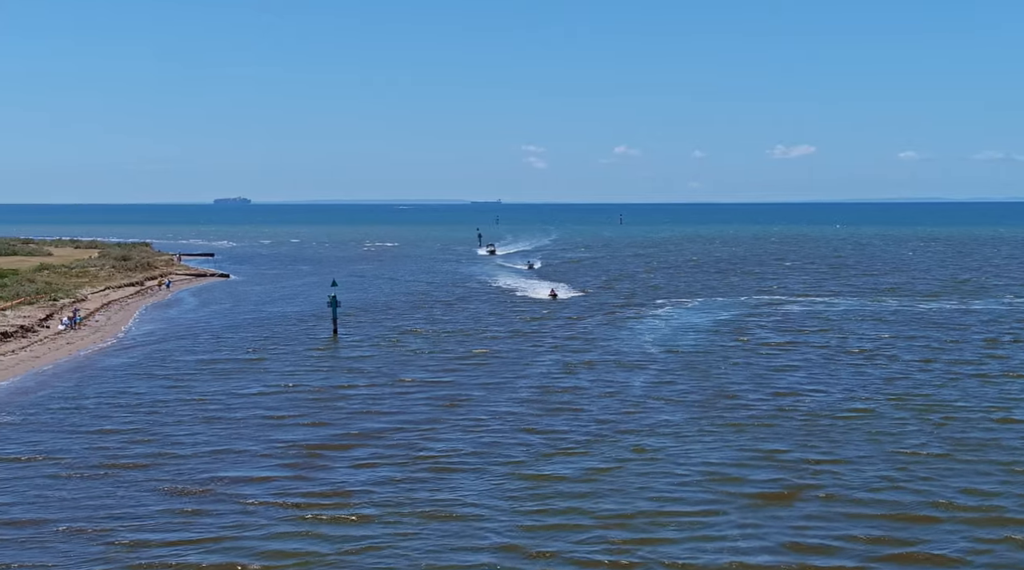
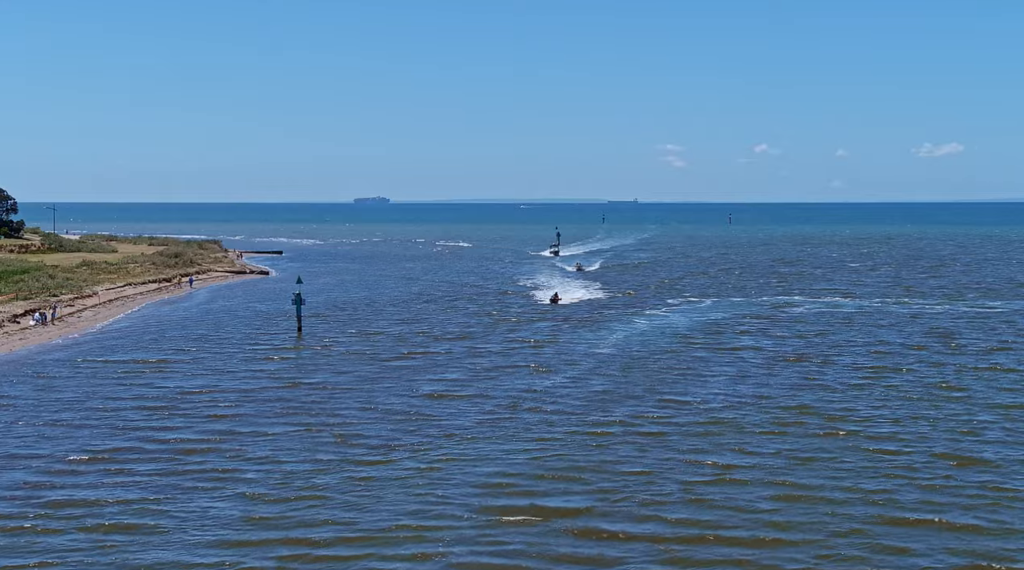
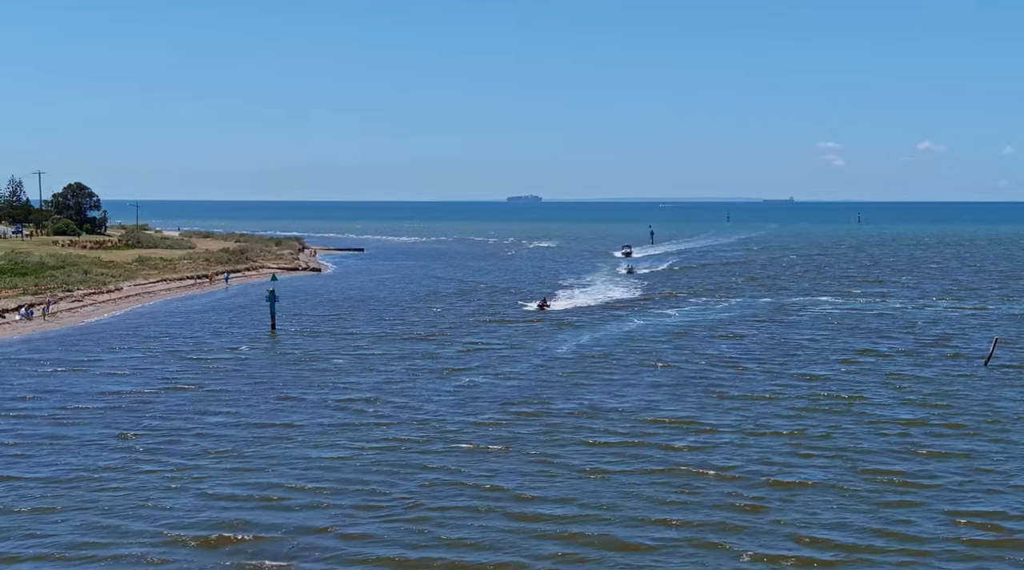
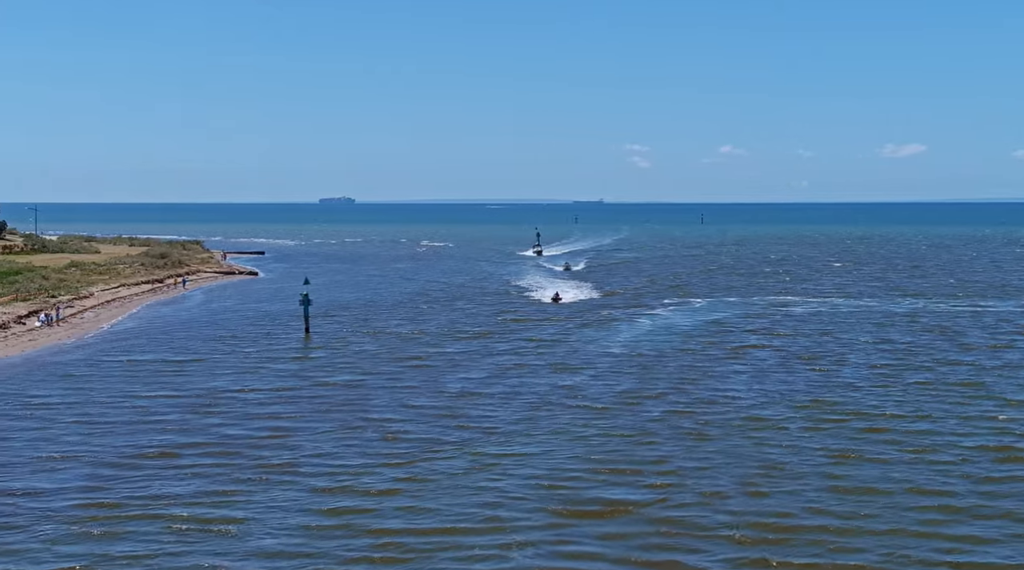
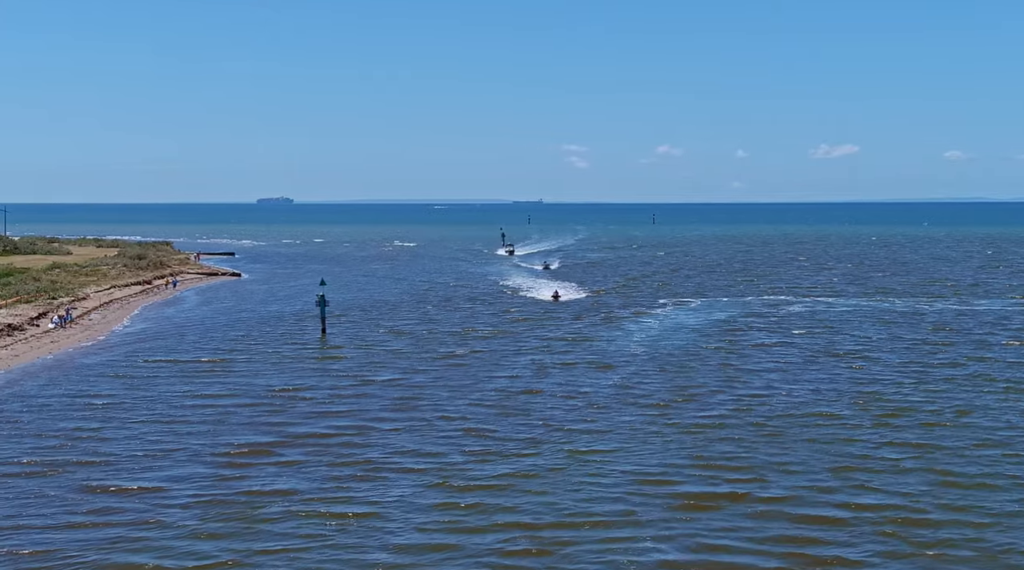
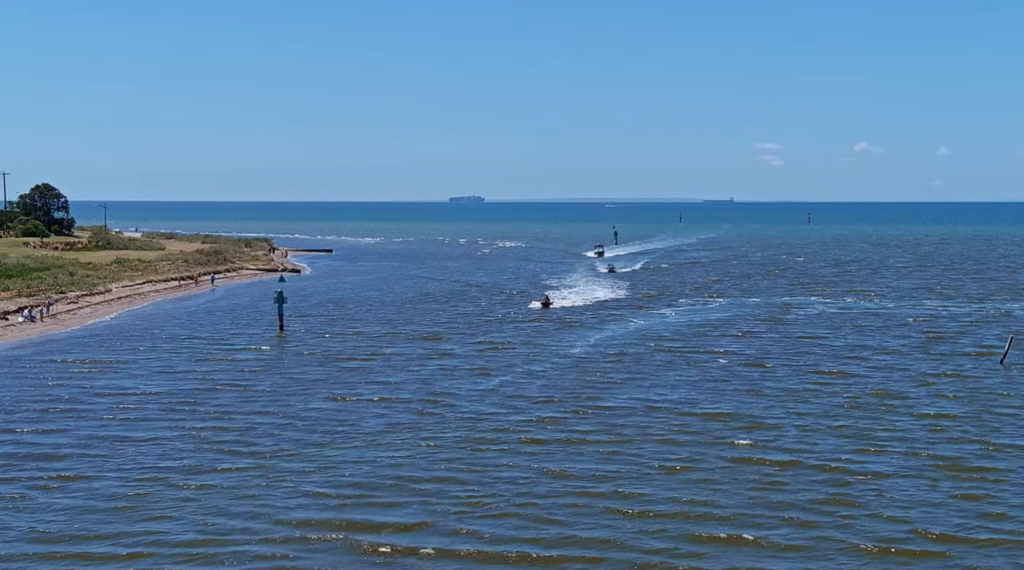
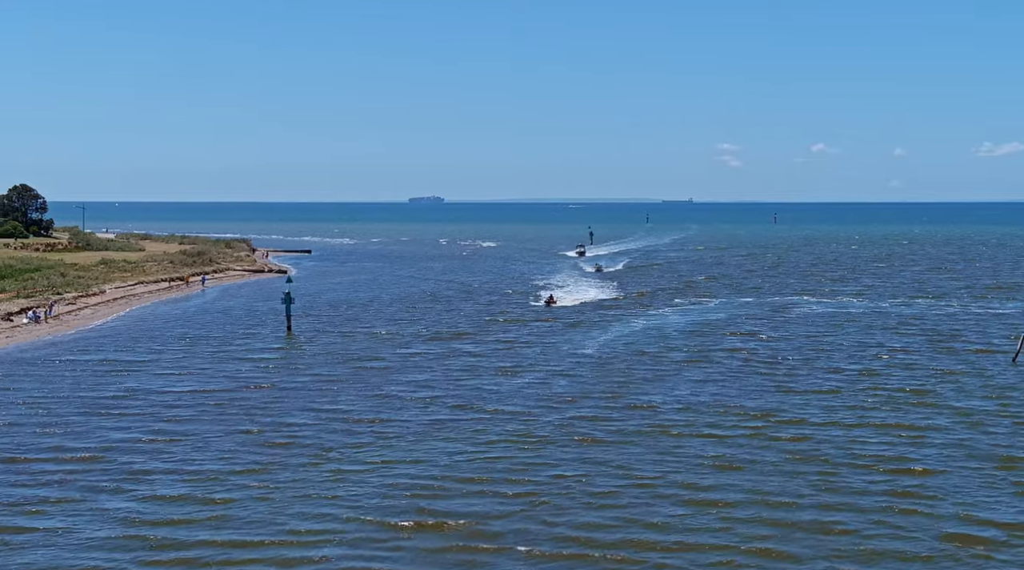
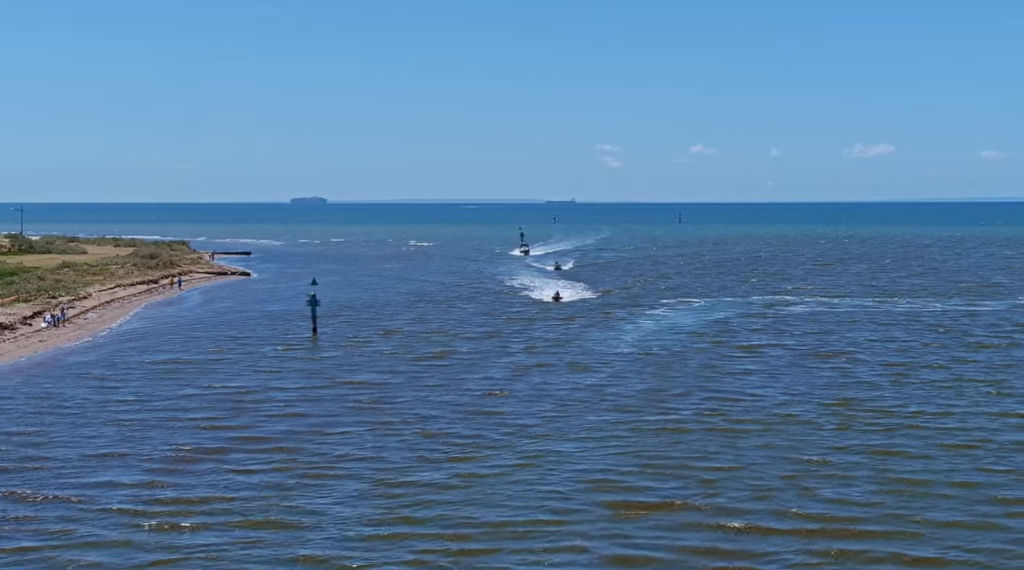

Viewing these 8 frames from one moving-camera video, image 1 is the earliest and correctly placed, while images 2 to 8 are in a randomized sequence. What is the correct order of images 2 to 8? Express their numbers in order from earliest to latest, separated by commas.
5, 8, 4, 2, 7, 6, 3
